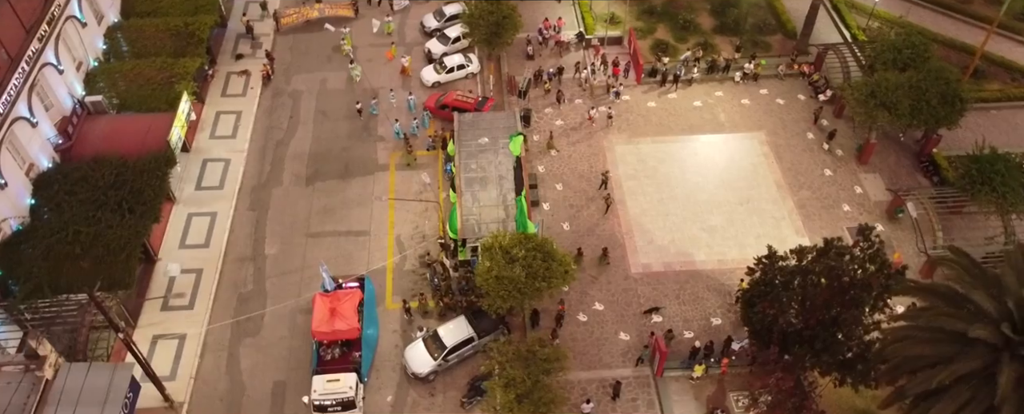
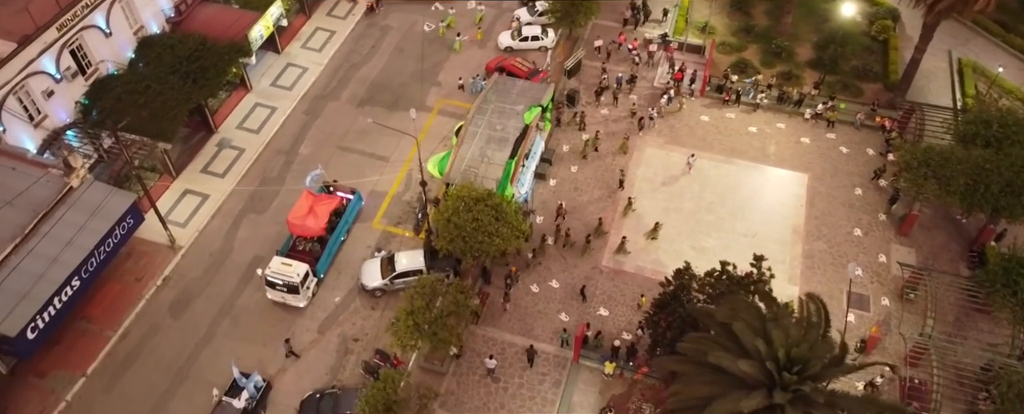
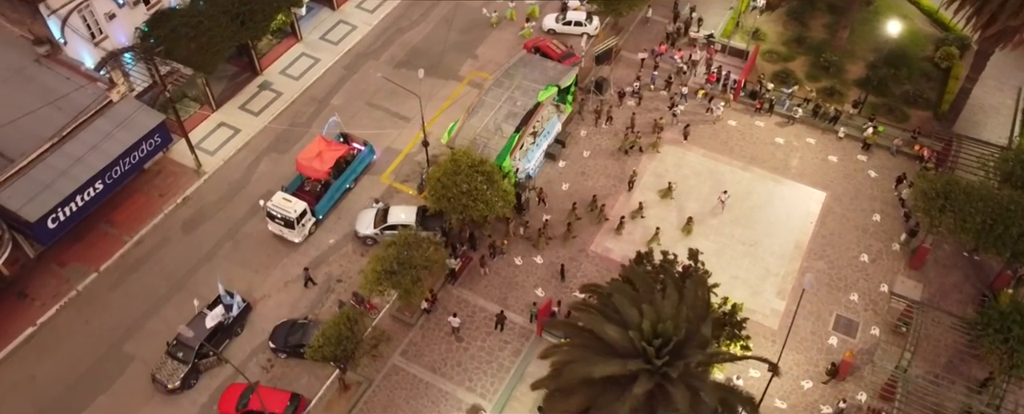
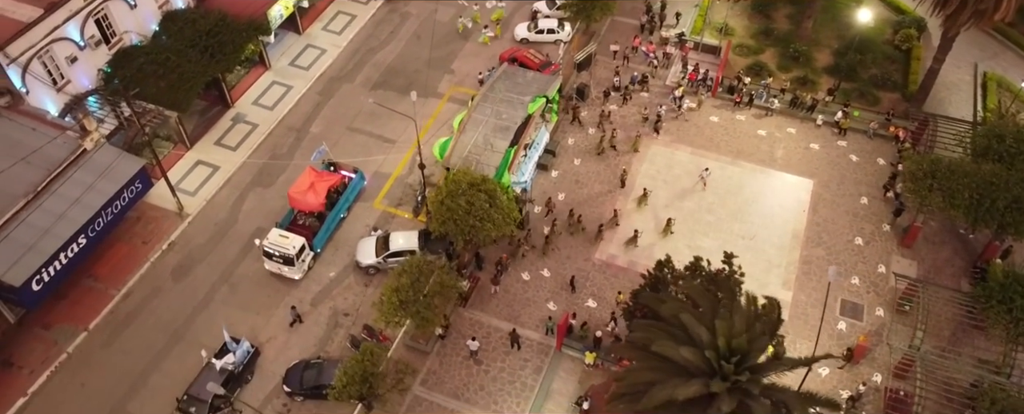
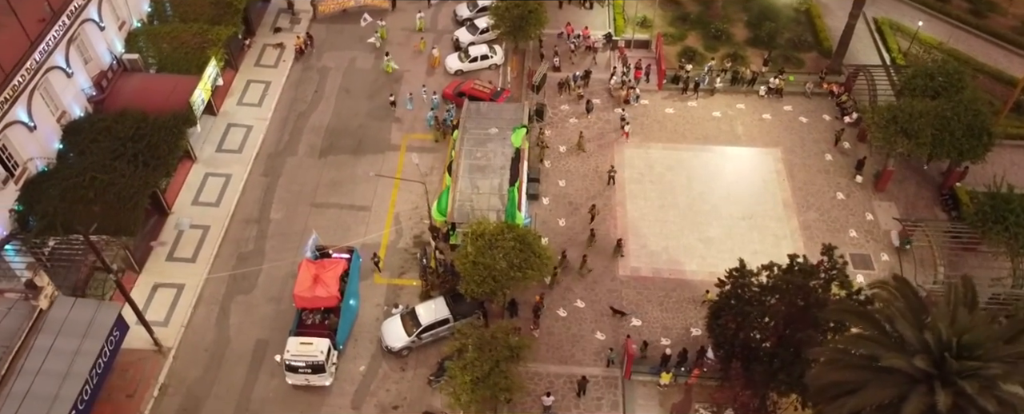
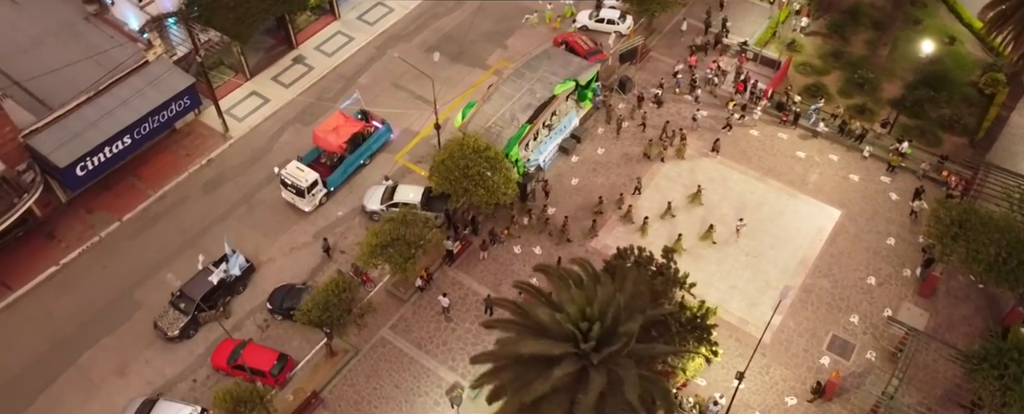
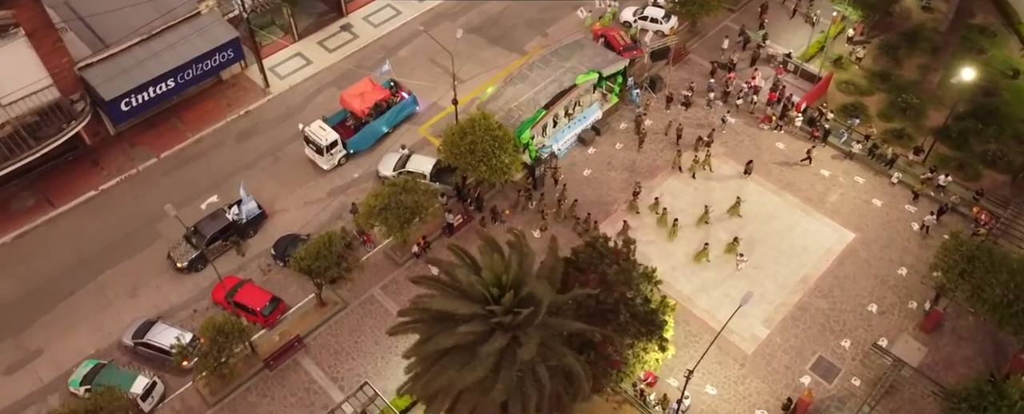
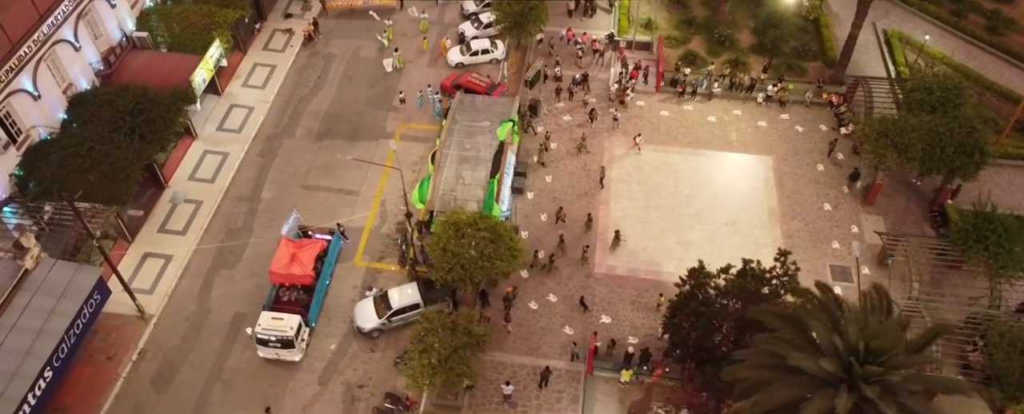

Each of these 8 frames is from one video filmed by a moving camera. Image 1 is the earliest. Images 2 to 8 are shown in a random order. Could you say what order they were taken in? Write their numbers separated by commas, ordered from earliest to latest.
5, 8, 2, 4, 3, 6, 7
